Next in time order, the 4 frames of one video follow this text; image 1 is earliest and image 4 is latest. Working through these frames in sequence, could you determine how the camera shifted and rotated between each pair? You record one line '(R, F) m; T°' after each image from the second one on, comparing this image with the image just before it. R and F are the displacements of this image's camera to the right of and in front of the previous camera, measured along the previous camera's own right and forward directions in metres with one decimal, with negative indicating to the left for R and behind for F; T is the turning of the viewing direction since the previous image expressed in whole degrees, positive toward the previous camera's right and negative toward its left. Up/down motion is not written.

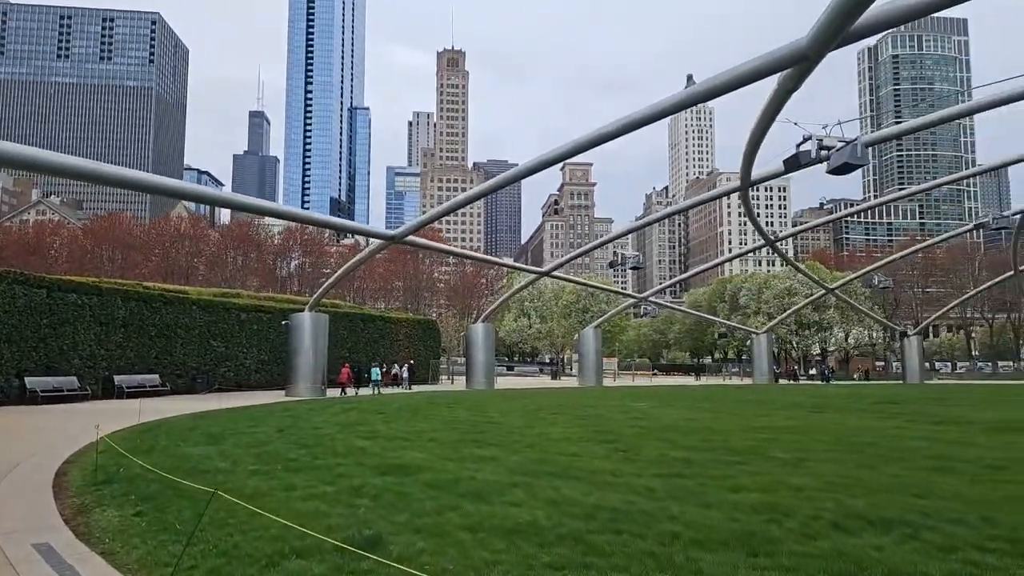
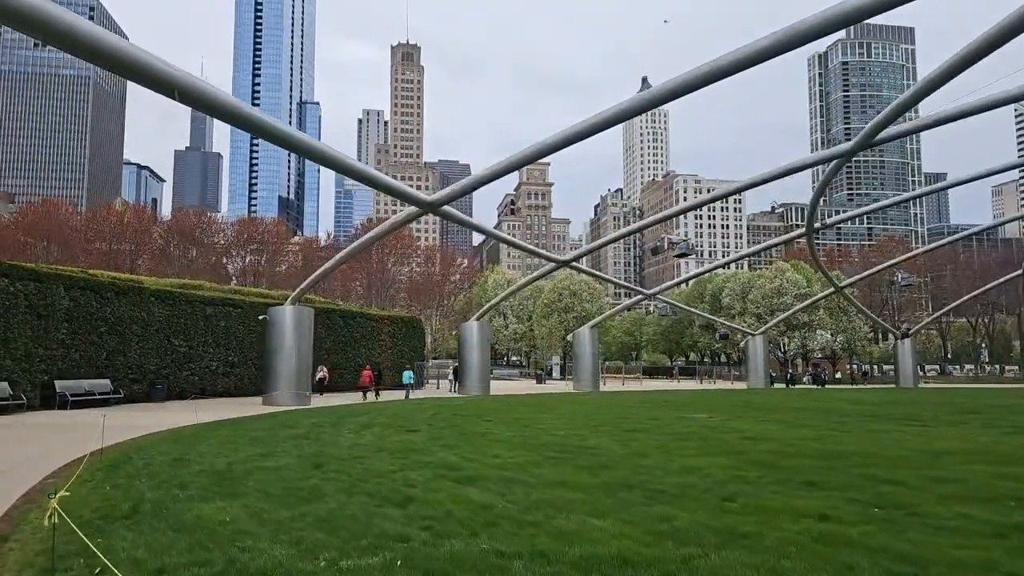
(-2.5, +3.5) m; +4°
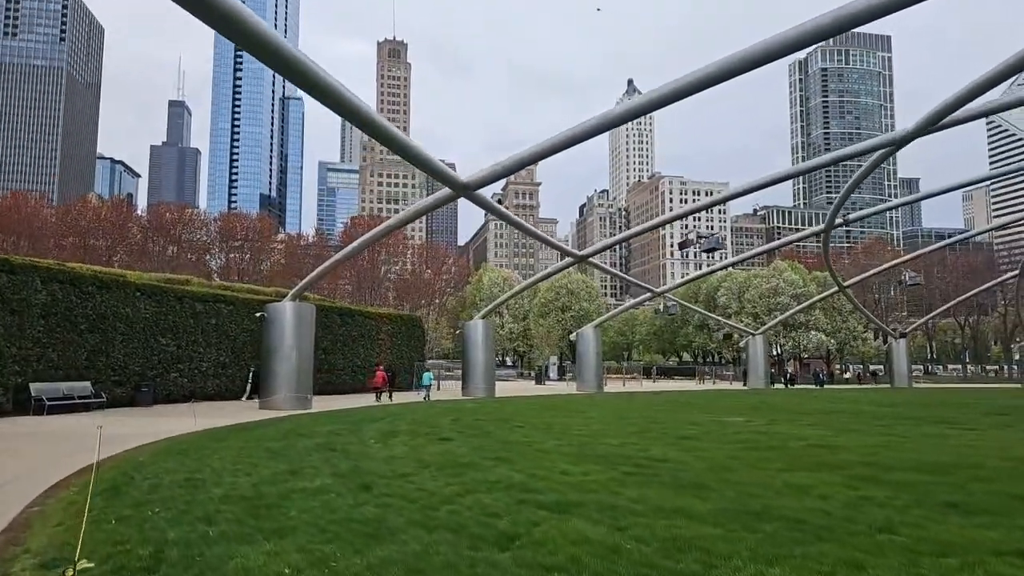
(-1.1, +1.3) m; +2°
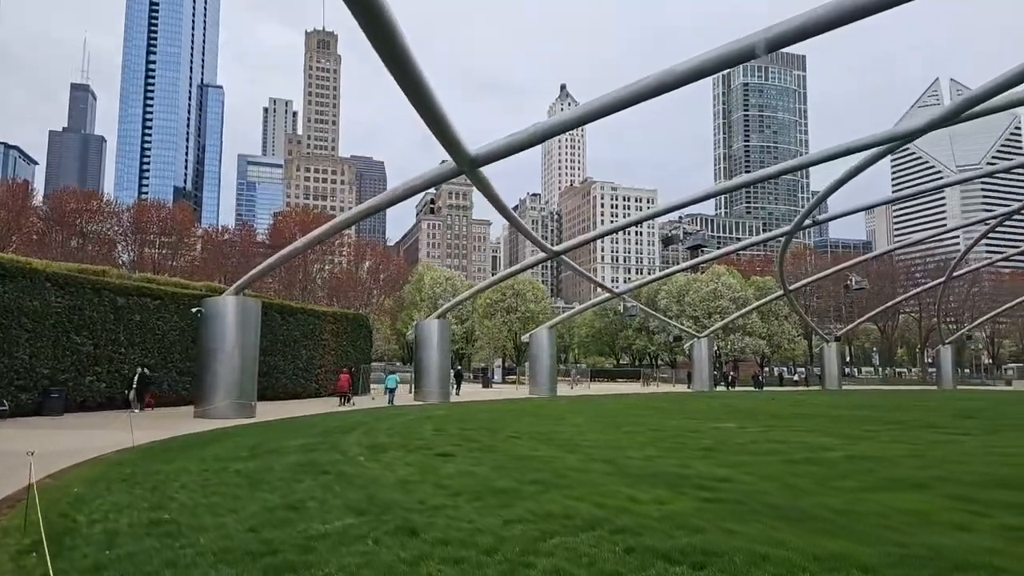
(-1.4, +1.7) m; +7°
